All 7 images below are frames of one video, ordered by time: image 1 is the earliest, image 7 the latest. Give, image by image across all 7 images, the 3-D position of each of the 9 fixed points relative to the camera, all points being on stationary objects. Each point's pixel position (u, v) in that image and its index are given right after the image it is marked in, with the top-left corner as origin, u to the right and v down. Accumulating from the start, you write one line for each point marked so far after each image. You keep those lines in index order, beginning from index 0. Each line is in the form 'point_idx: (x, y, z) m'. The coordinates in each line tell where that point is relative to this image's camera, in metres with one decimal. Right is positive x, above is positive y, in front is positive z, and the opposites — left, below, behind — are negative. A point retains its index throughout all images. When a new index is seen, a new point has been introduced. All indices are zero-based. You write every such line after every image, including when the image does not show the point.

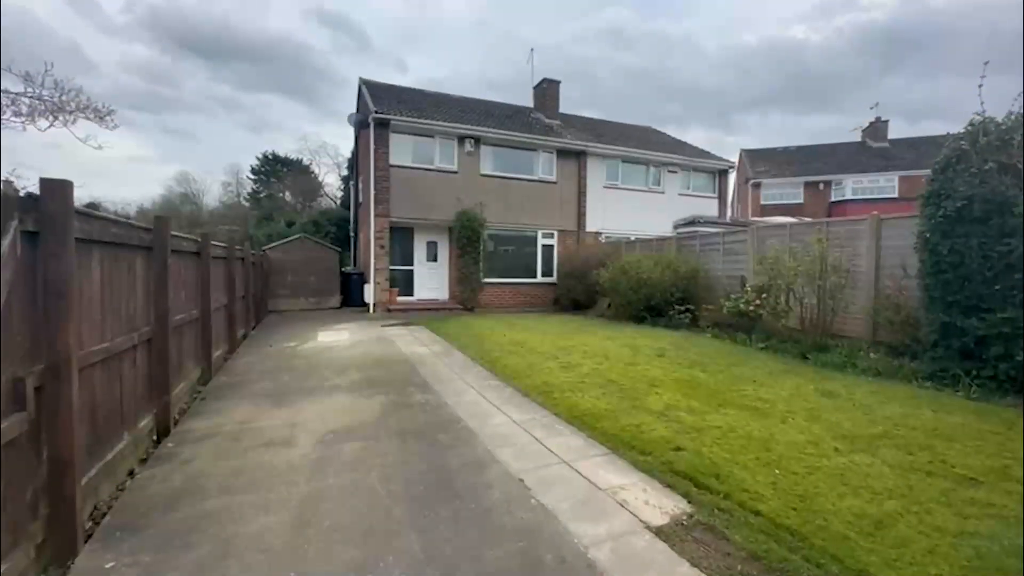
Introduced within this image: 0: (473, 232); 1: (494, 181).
0: (-1.1, +1.6, +12.6) m
1: (-0.5, +3.2, +13.2) m
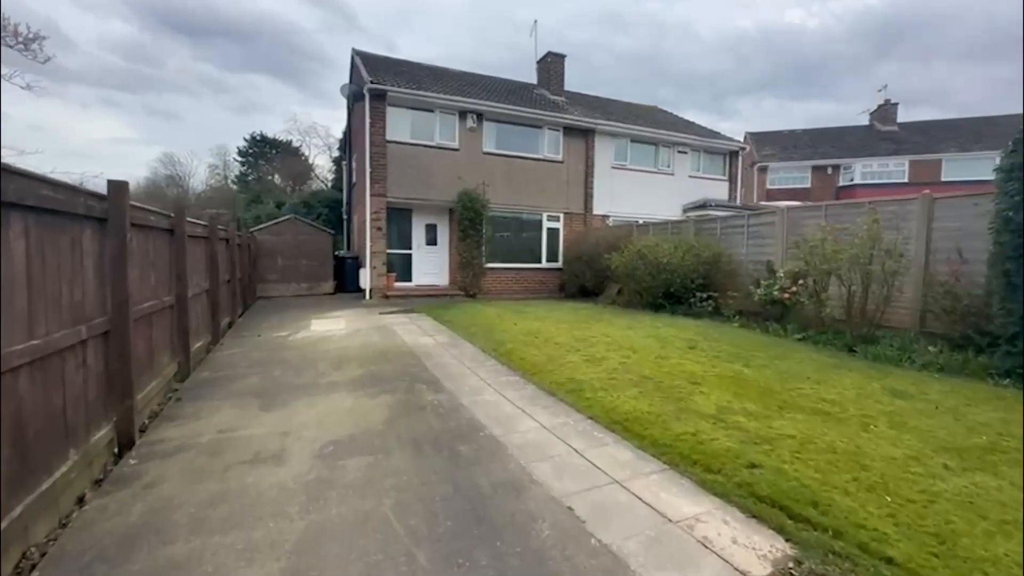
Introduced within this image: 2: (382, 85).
0: (-1.0, +2.0, +11.9) m
1: (-0.4, +3.6, +12.5) m
2: (-3.2, +5.0, +10.8) m
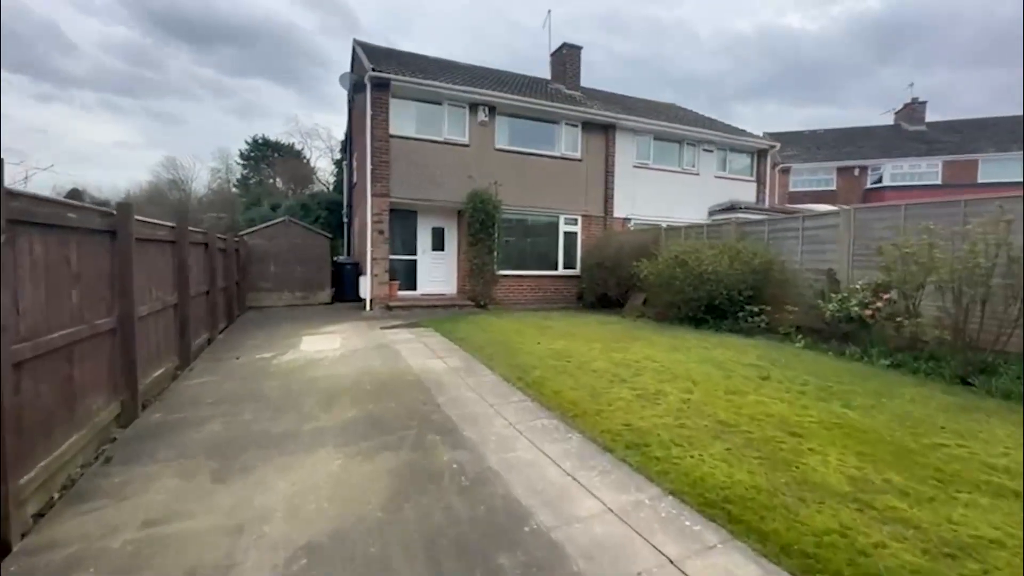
0: (-0.6, +1.8, +10.8) m
1: (0.0, +3.4, +11.4) m
2: (-2.8, +4.8, +9.8) m
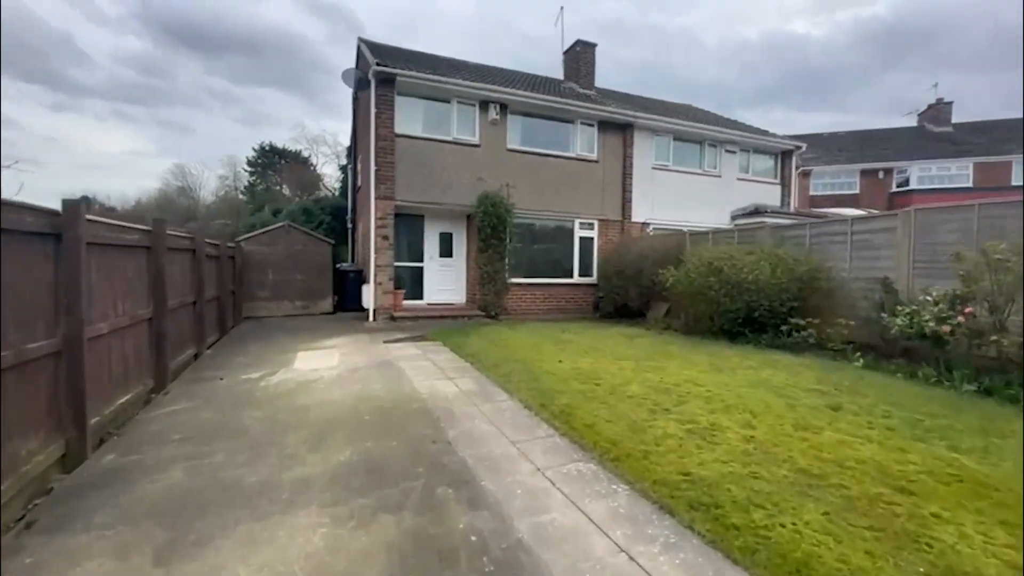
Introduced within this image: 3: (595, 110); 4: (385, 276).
0: (-0.3, +1.6, +10.1) m
1: (+0.3, +3.1, +10.7) m
2: (-2.5, +4.6, +9.2) m
3: (+2.1, +4.4, +11.1) m
4: (-2.7, +0.3, +9.7) m
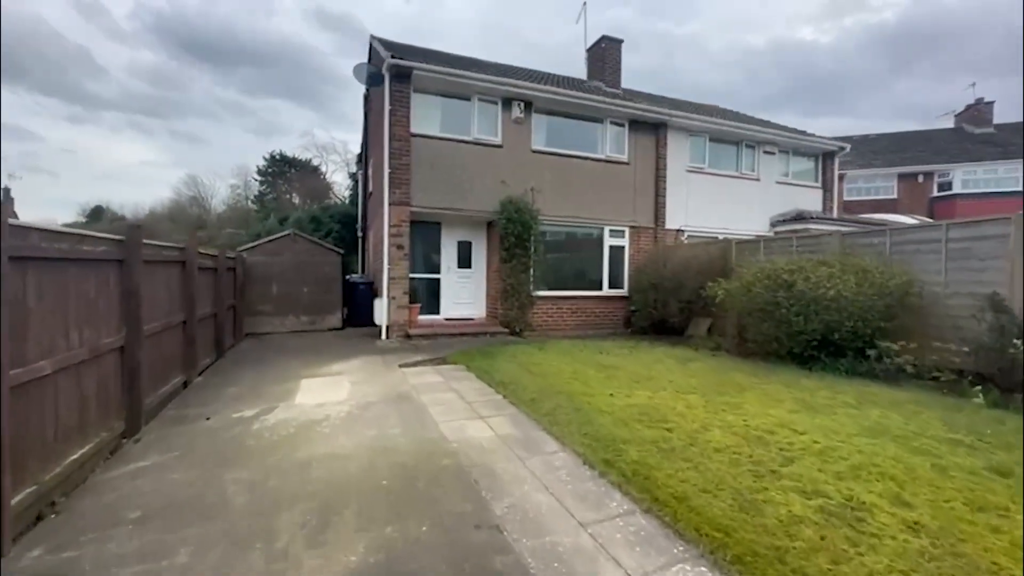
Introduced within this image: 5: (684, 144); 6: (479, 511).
0: (+0.2, +1.3, +9.2) m
1: (+0.8, +2.8, +9.9) m
2: (-2.0, +4.3, +8.4) m
3: (+2.6, +4.1, +10.2) m
4: (-2.2, 0.0, +8.8) m
5: (+4.3, +3.6, +11.2) m
6: (-0.2, -1.4, +2.9) m
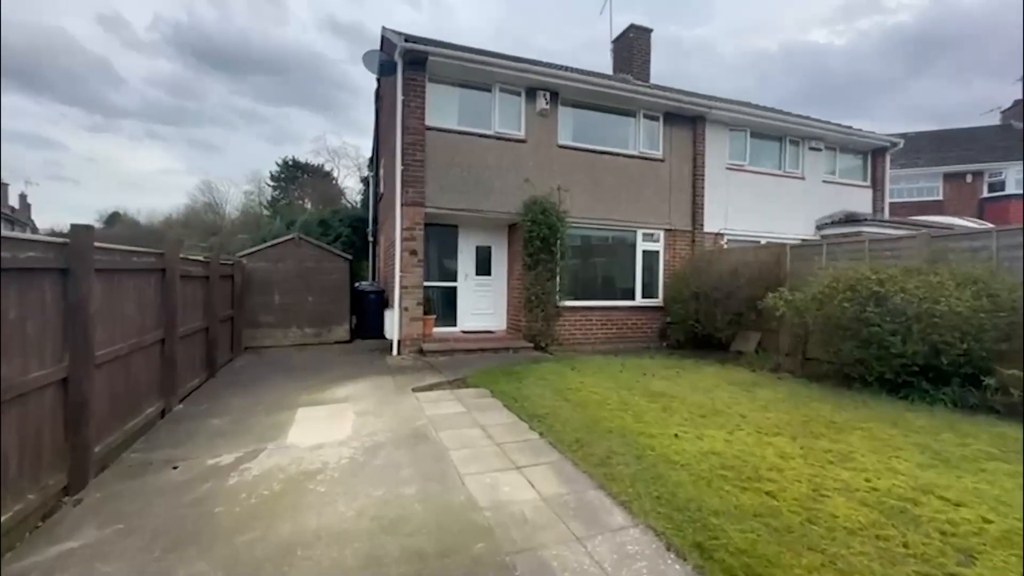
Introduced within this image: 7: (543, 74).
0: (+0.7, +1.1, +8.3) m
1: (+1.3, +2.7, +9.0) m
2: (-1.6, +4.1, +7.6) m
3: (+3.1, +3.9, +9.3) m
4: (-1.8, -0.2, +7.9) m
5: (+4.8, +3.4, +10.2) m
6: (+0.1, -1.5, +2.0) m
7: (+0.6, +4.0, +8.4) m
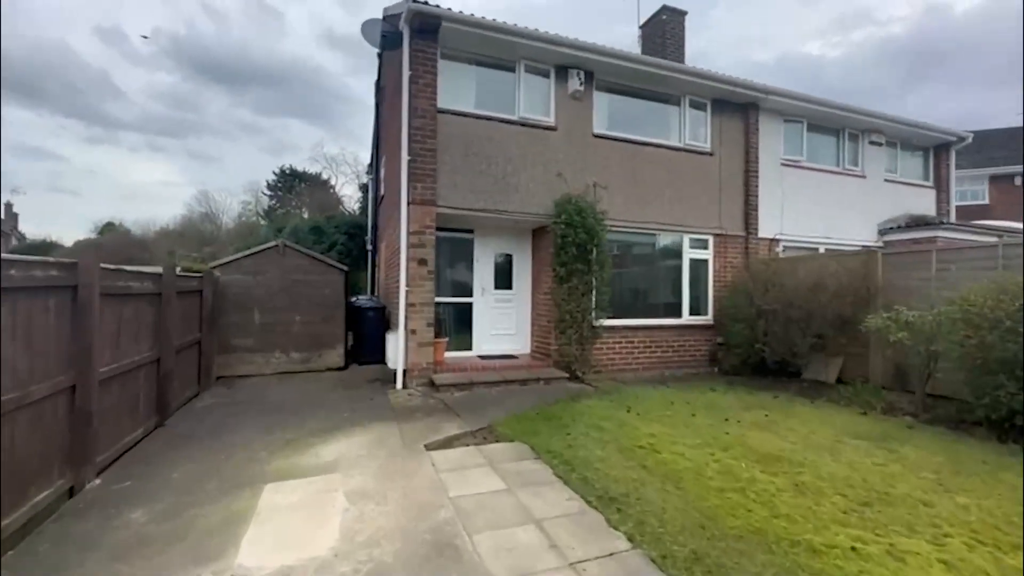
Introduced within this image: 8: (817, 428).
0: (+1.1, +0.8, +6.9) m
1: (+1.7, +2.4, +7.6) m
2: (-1.1, +3.9, +6.2) m
3: (+3.5, +3.6, +7.9) m
4: (-1.3, -0.4, +6.5) m
5: (+5.2, +3.1, +8.8) m
6: (+0.6, -1.6, +0.5) m
7: (+1.0, +3.7, +7.0) m
8: (+3.1, -1.4, +4.4) m
